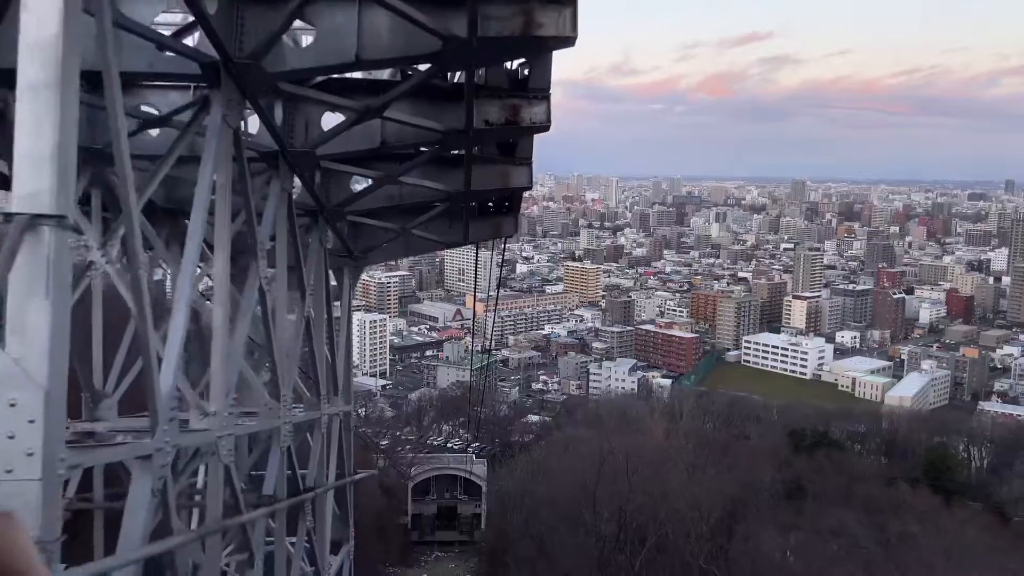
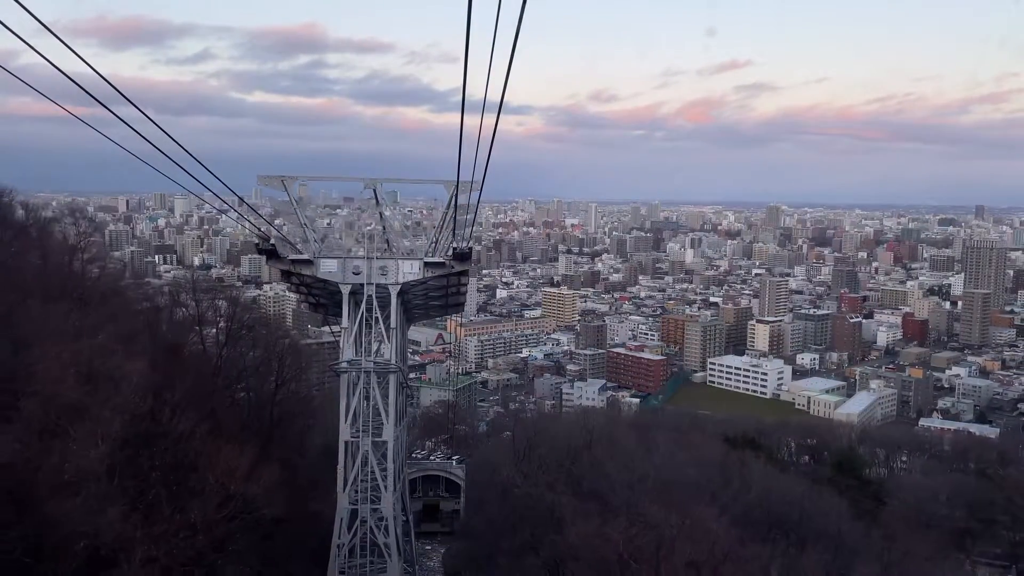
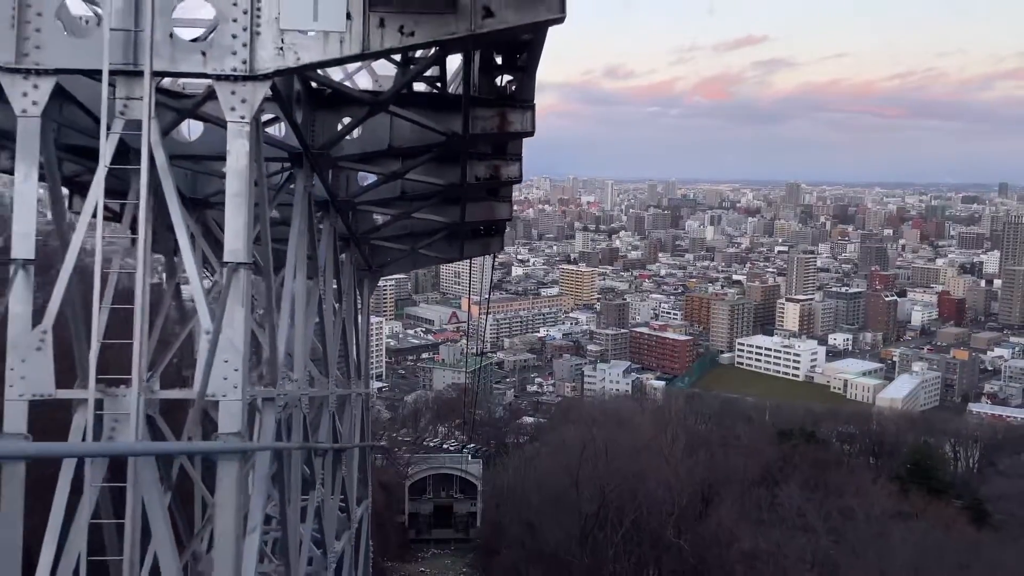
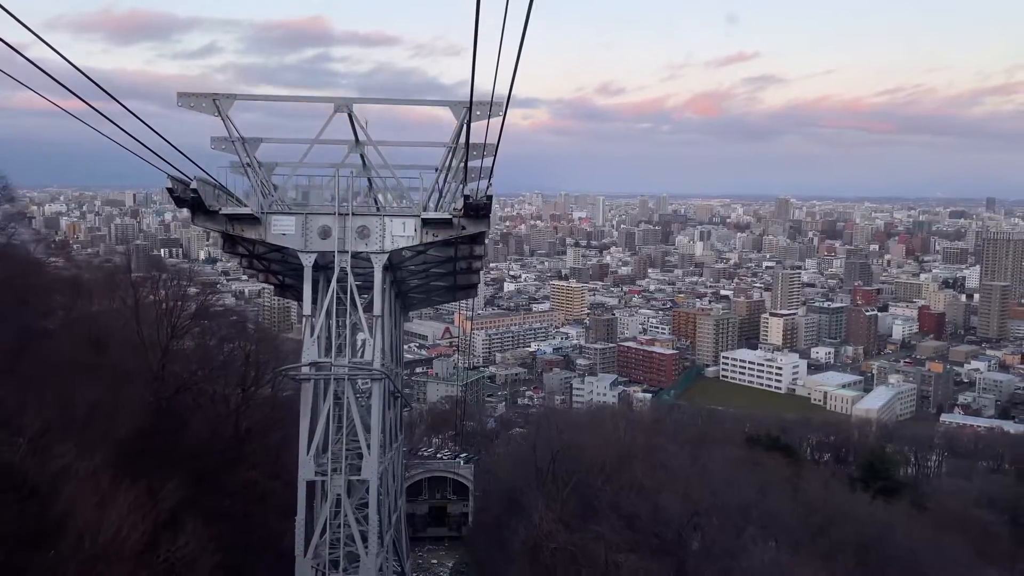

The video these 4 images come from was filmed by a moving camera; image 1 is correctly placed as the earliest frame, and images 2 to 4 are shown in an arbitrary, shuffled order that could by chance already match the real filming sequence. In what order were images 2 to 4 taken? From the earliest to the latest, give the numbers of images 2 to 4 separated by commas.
3, 4, 2
